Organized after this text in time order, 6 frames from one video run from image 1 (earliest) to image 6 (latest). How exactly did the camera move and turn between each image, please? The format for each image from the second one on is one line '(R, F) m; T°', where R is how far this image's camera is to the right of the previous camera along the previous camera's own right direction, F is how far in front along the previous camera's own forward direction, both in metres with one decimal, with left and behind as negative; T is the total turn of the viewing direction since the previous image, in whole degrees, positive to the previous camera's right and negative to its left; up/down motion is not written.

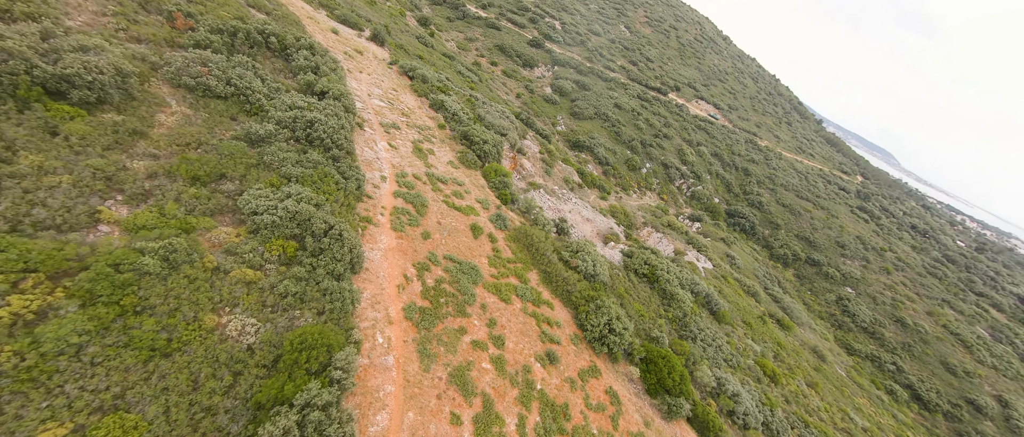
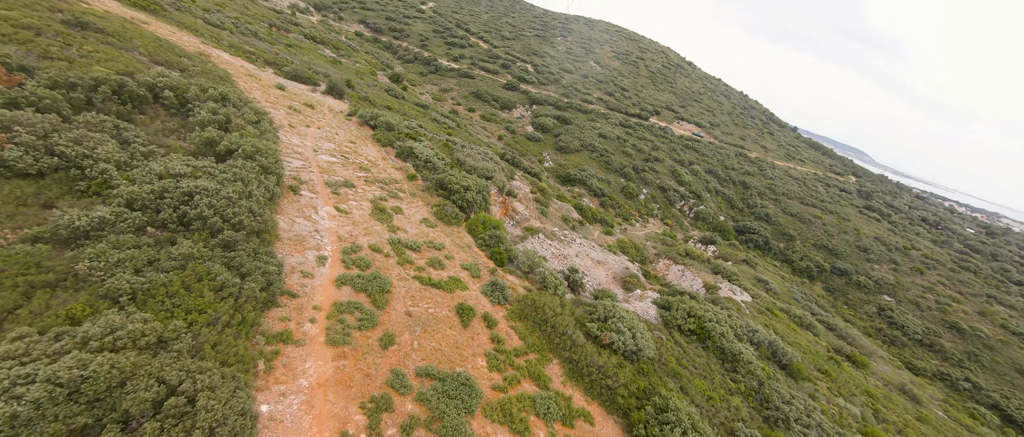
(0.0, +4.0) m; +1°
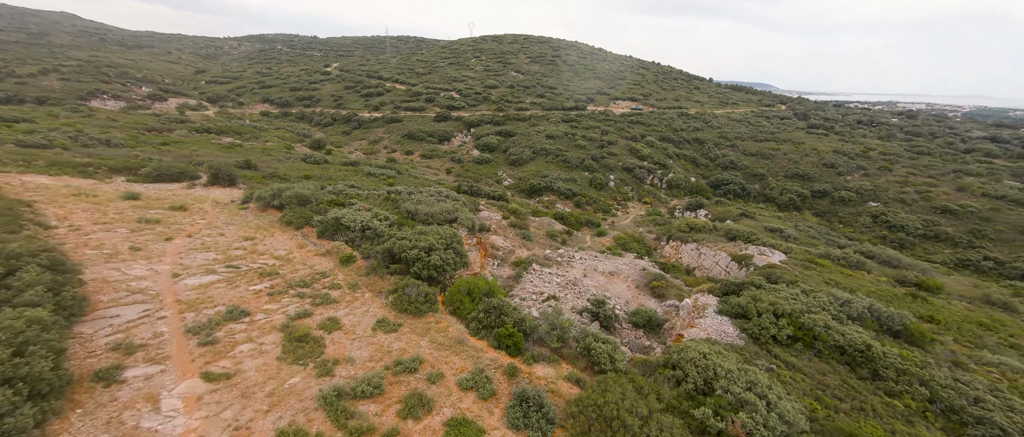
(-0.3, +4.6) m; +6°
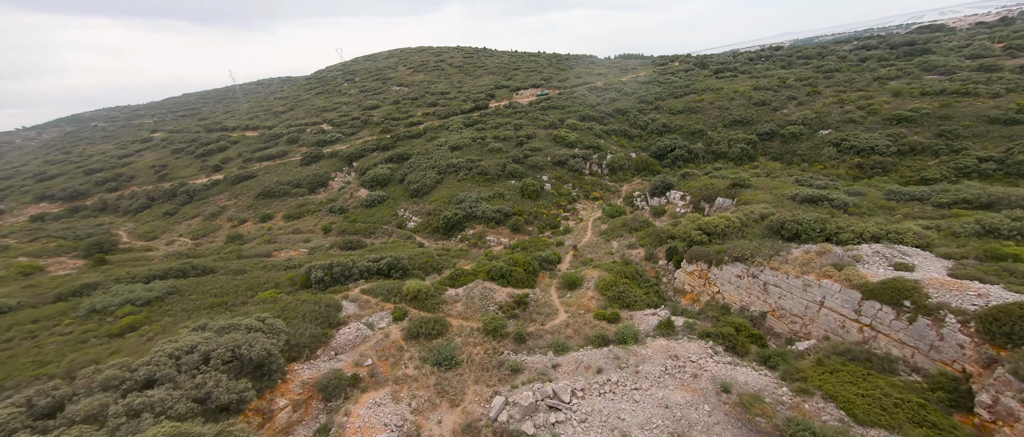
(+2.5, +13.2) m; +11°
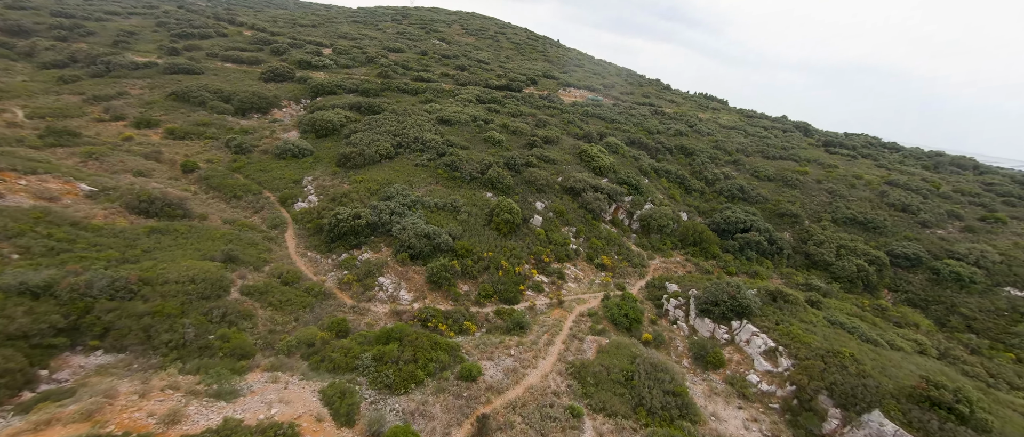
(+4.0, +15.0) m; -4°
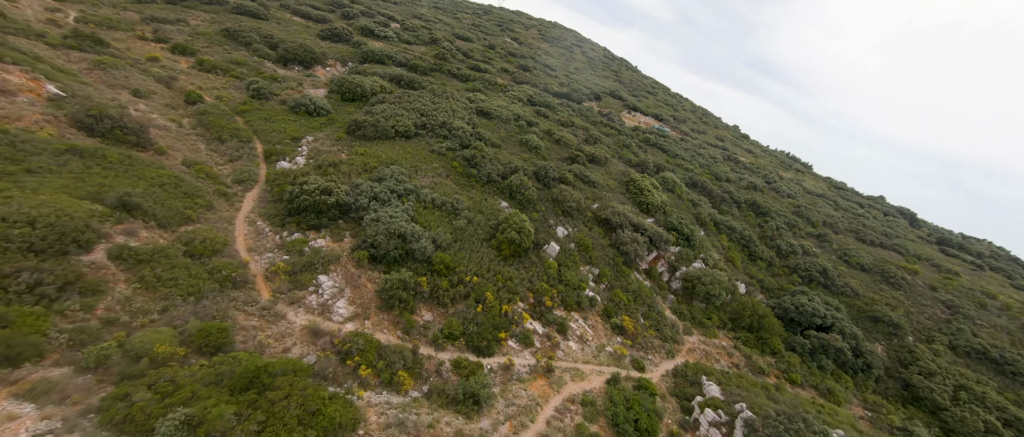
(+1.4, +4.9) m; -6°
